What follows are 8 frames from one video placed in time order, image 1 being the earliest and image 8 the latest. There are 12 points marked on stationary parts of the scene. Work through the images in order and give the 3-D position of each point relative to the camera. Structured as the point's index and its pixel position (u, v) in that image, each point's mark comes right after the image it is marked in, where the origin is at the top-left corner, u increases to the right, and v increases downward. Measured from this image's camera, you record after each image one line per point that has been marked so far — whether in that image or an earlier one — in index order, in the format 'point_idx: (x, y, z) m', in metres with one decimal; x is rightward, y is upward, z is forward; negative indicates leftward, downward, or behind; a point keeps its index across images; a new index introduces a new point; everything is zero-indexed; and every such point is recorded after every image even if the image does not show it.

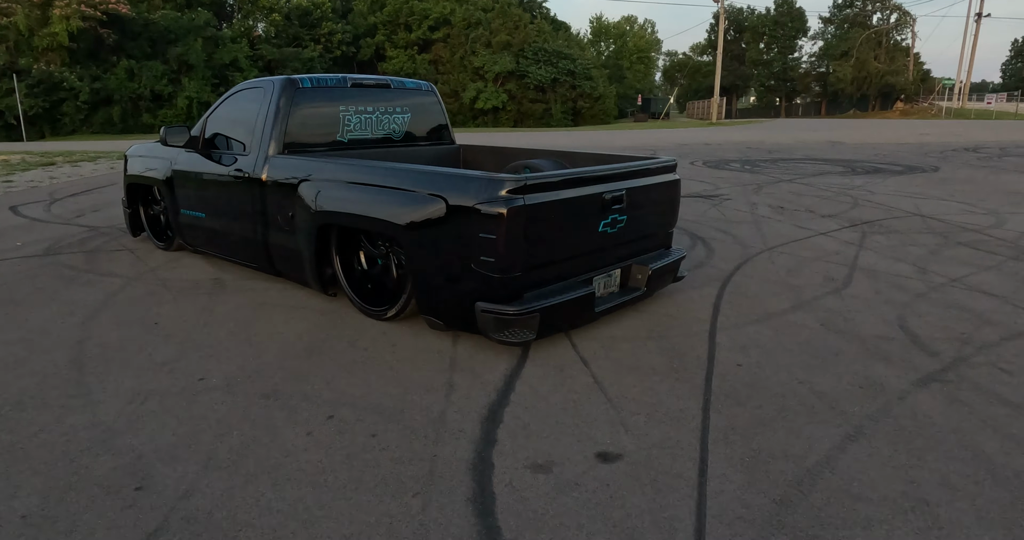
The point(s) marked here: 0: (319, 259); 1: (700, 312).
0: (-1.3, +0.1, +4.6) m
1: (+1.3, -0.3, +4.6) m
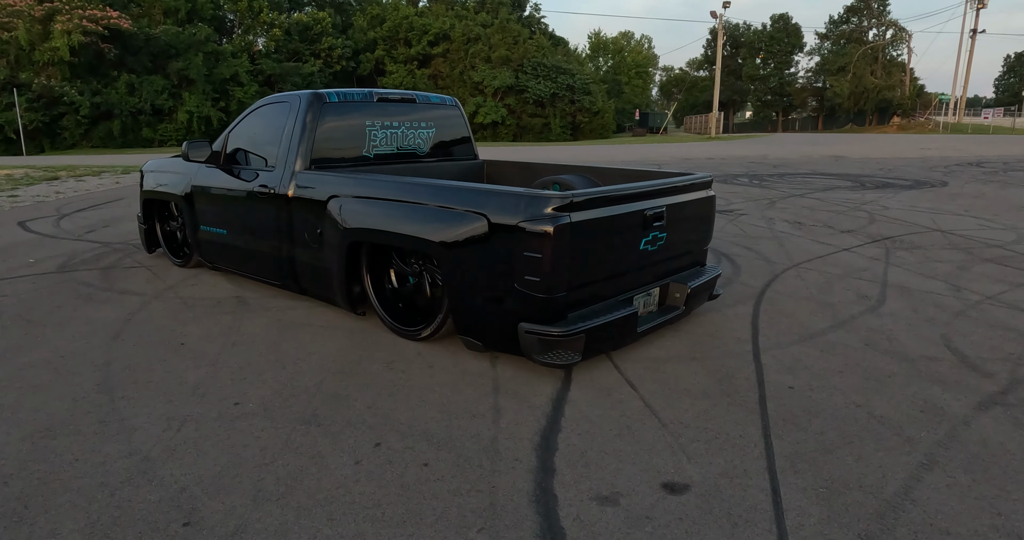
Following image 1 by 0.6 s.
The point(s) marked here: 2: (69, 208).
0: (-1.1, 0.0, +4.5) m
1: (+1.5, -0.4, +4.5) m
2: (-6.8, +1.0, +10.3) m
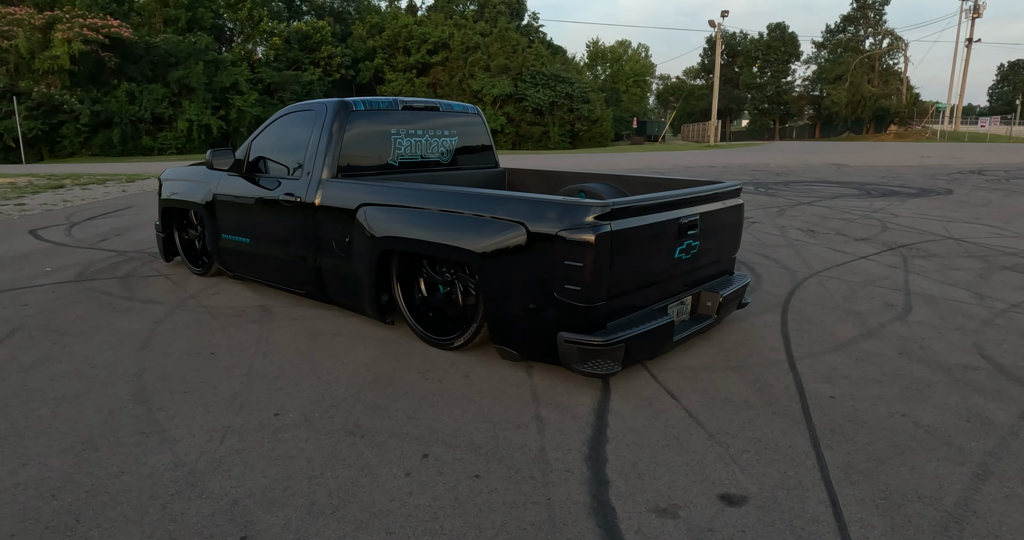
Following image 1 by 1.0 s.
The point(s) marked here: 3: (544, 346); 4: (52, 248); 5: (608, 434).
0: (-0.9, -0.1, +4.5) m
1: (+1.7, -0.5, +4.5) m
2: (-6.6, +0.8, +10.3) m
3: (+0.2, -0.4, +3.7) m
4: (-5.3, +0.3, +7.7) m
5: (+0.4, -0.8, +3.1) m
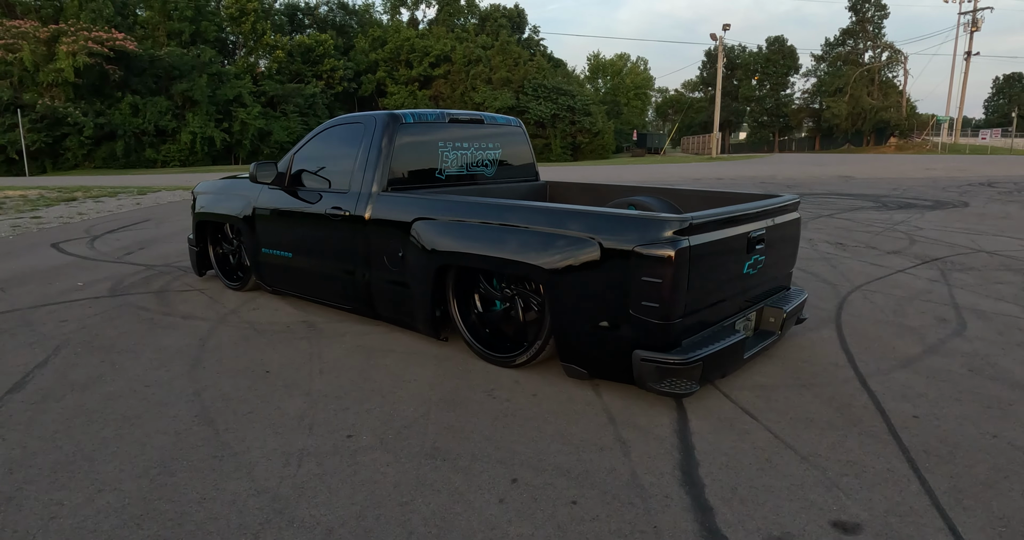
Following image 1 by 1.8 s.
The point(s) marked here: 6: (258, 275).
0: (-0.5, -0.2, +4.4) m
1: (+2.1, -0.6, +4.4) m
2: (-6.3, +0.6, +10.2) m
3: (+0.6, -0.5, +3.6) m
4: (-4.9, +0.1, +7.5) m
5: (+0.8, -0.8, +3.0) m
6: (-2.2, 0.0, +5.8) m
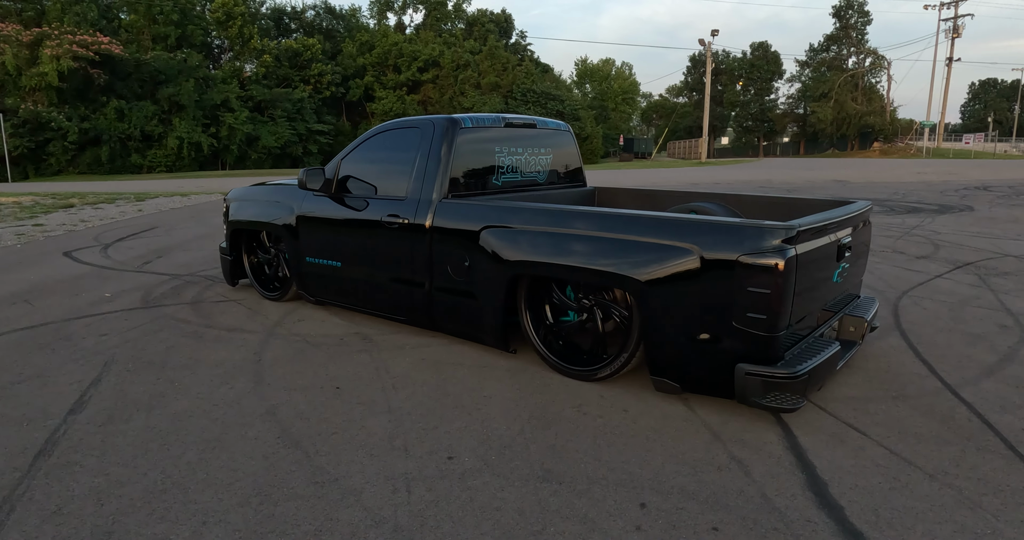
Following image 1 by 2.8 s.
0: (0.0, -0.3, +4.2) m
1: (+2.6, -0.6, +4.3) m
2: (-6.0, +0.5, +9.9) m
3: (+1.0, -0.5, +3.4) m
4: (-4.5, 0.0, +7.3) m
5: (+1.3, -0.9, +2.9) m
6: (-1.7, -0.1, +5.6) m
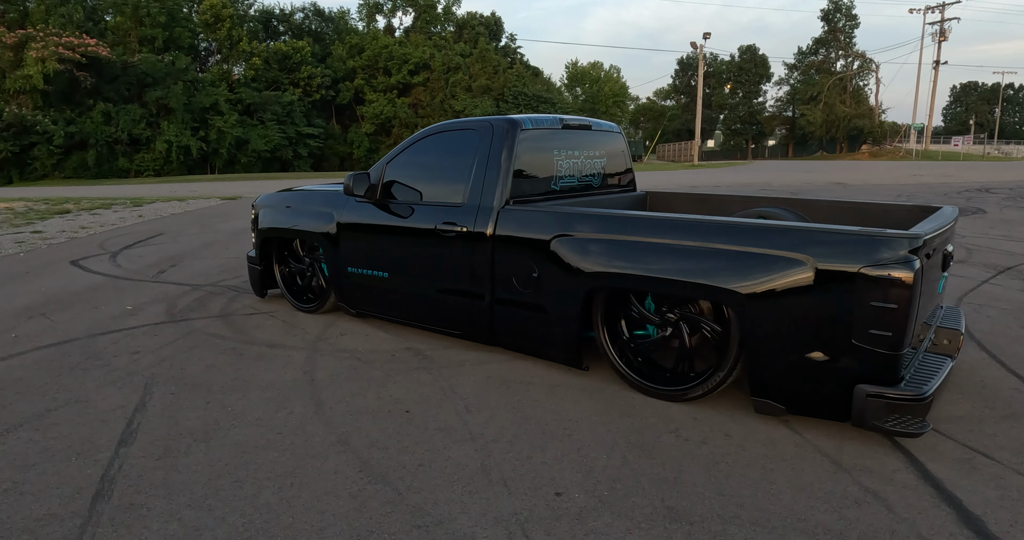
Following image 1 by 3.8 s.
0: (+0.4, -0.3, +3.9) m
1: (+3.0, -0.7, +4.1) m
2: (-5.6, +0.4, +9.5) m
3: (+1.5, -0.6, +3.2) m
4: (-4.1, -0.1, +6.9) m
5: (+1.8, -0.9, +2.6) m
6: (-1.3, -0.2, +5.2) m
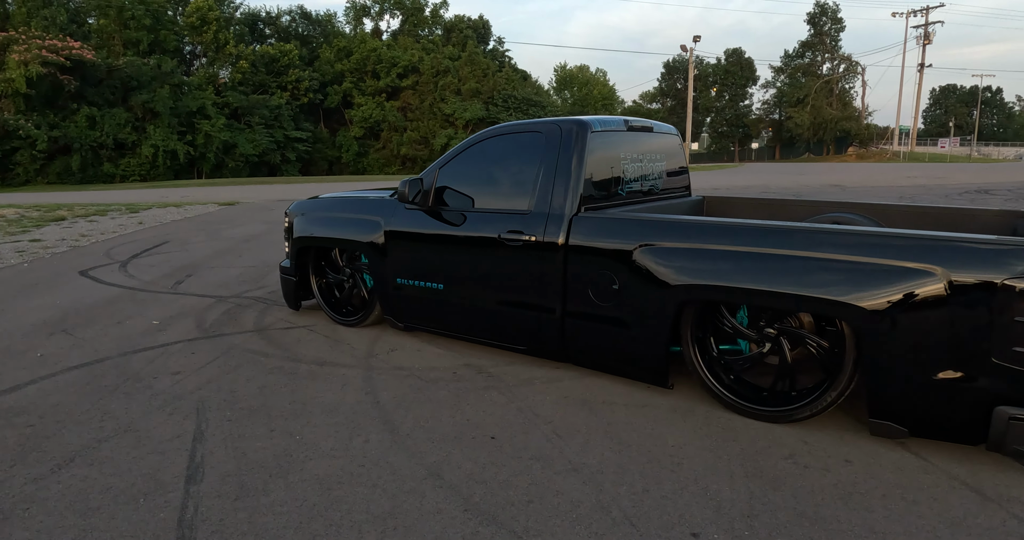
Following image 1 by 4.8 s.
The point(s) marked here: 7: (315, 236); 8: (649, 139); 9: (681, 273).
0: (+0.8, -0.4, +3.7) m
1: (+3.4, -0.7, +3.8) m
2: (-5.3, +0.2, +9.1) m
3: (+1.9, -0.7, +2.9) m
4: (-3.8, -0.2, +6.6) m
5: (+2.3, -1.0, +2.4) m
6: (-0.9, -0.3, +4.9) m
7: (-1.5, +0.3, +5.2) m
8: (+1.0, +0.9, +4.8) m
9: (+0.9, 0.0, +3.5) m
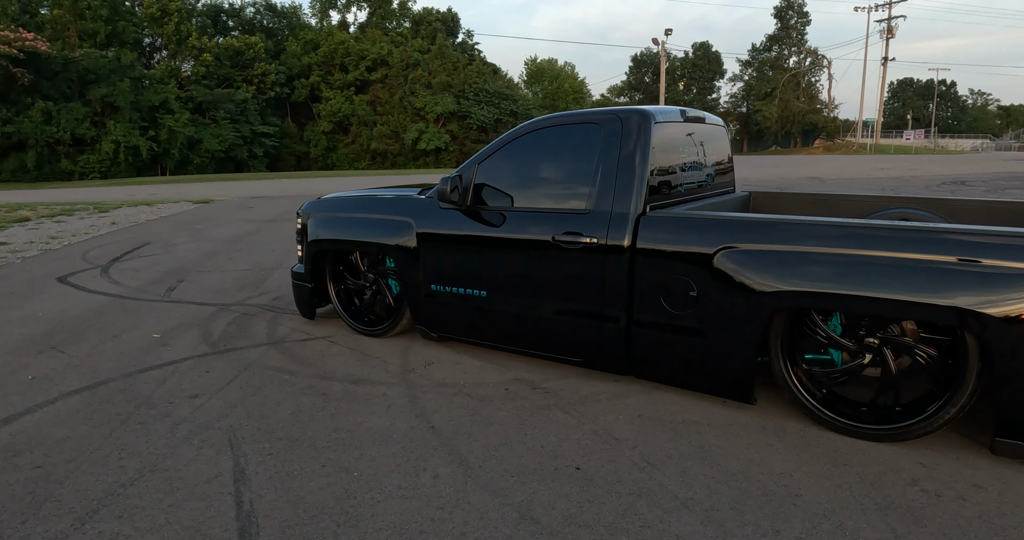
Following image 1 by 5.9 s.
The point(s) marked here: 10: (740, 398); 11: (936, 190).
0: (+1.2, -0.4, +3.3) m
1: (+3.8, -0.7, +3.6) m
2: (-5.2, +0.2, +8.5) m
3: (+2.3, -0.7, +2.6) m
4: (-3.5, -0.3, +6.0) m
5: (+2.7, -1.0, +2.1) m
6: (-0.6, -0.3, +4.5) m
7: (-1.2, +0.2, +4.7) m
8: (+1.3, +0.9, +4.4) m
9: (+1.2, 0.0, +3.2) m
10: (+1.1, -0.6, +3.5) m
11: (+12.4, +2.3, +19.6) m
